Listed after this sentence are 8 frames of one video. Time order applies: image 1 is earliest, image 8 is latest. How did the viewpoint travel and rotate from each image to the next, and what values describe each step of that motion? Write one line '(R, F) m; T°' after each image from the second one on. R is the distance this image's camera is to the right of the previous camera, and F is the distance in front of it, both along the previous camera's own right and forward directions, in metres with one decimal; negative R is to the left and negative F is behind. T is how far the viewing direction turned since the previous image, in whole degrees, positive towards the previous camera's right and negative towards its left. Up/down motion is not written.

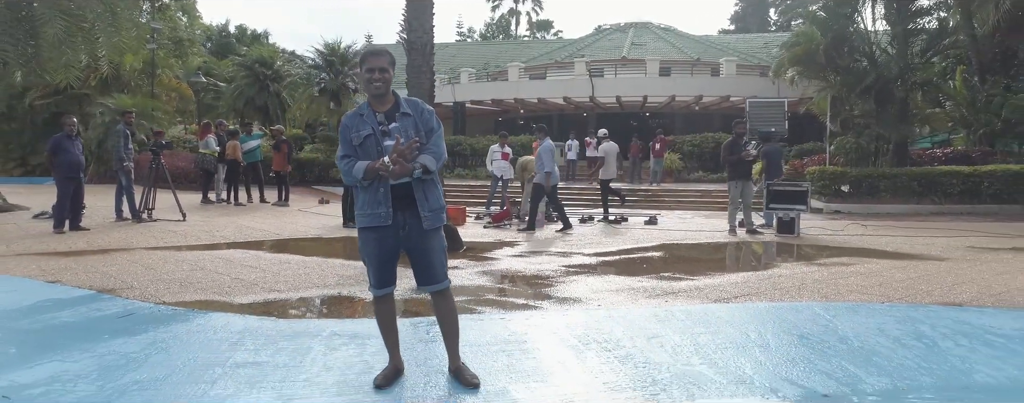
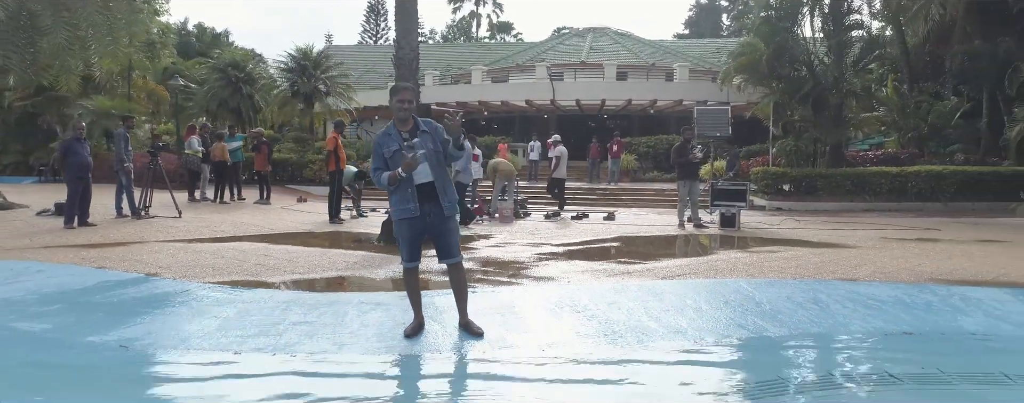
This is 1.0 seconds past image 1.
(-0.2, -1.1) m; +3°
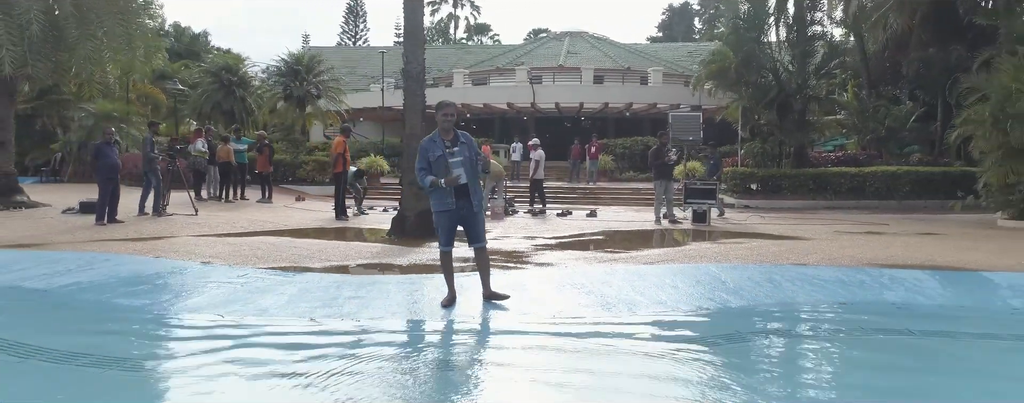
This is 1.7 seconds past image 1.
(-0.3, -1.1) m; +2°
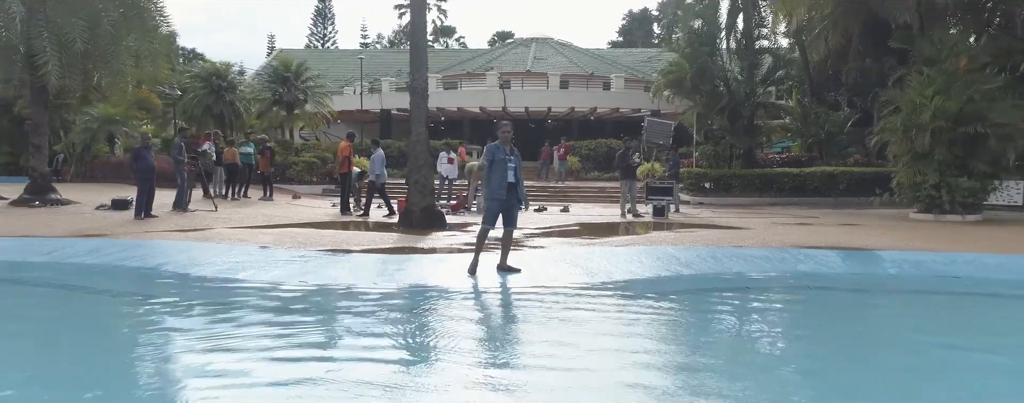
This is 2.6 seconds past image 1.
(-0.5, -1.9) m; +3°
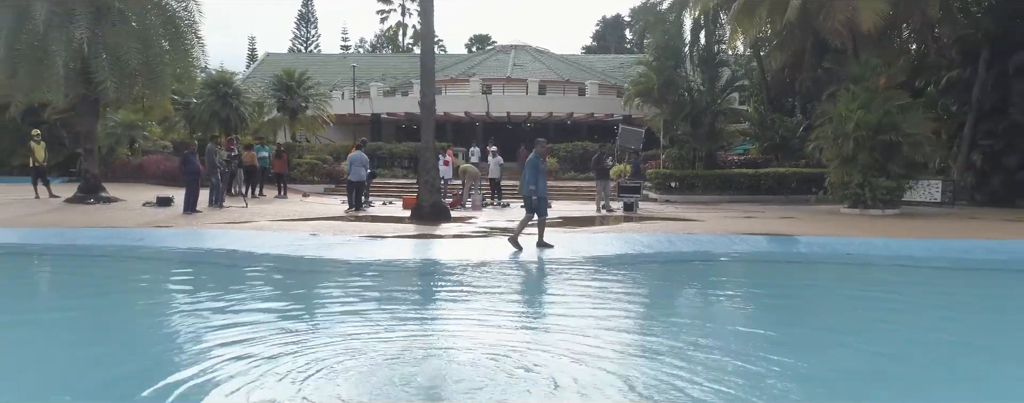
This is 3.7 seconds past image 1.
(-0.4, -2.4) m; +2°
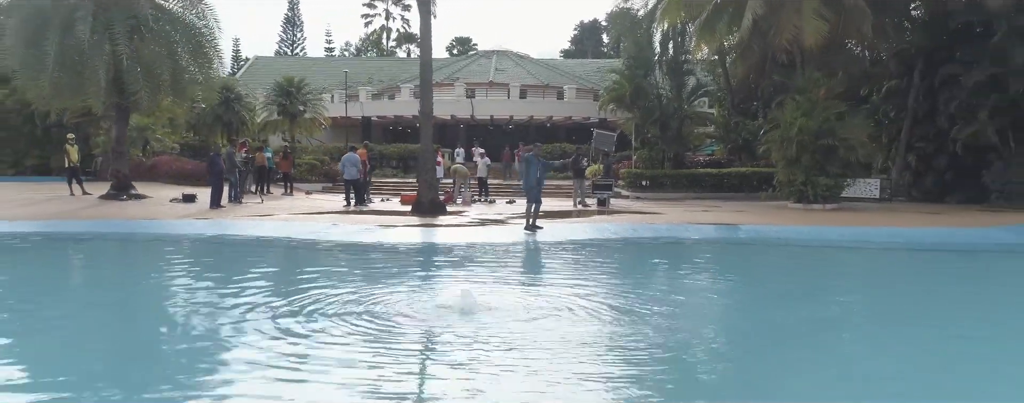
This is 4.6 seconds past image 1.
(-0.2, -2.2) m; +2°
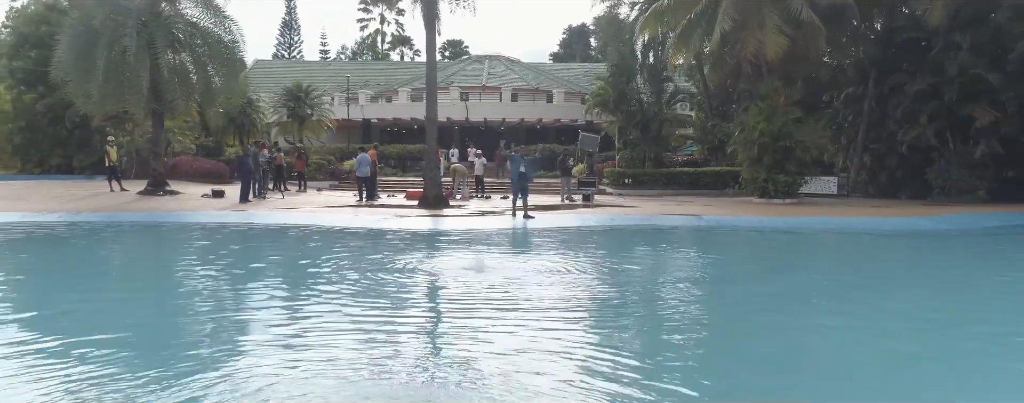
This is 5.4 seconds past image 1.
(-0.1, -2.3) m; +1°
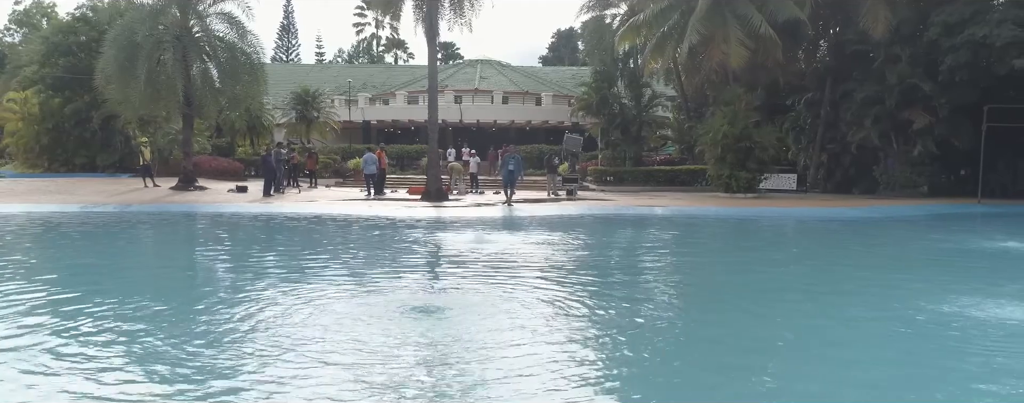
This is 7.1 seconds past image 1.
(0.0, -2.6) m; +1°
